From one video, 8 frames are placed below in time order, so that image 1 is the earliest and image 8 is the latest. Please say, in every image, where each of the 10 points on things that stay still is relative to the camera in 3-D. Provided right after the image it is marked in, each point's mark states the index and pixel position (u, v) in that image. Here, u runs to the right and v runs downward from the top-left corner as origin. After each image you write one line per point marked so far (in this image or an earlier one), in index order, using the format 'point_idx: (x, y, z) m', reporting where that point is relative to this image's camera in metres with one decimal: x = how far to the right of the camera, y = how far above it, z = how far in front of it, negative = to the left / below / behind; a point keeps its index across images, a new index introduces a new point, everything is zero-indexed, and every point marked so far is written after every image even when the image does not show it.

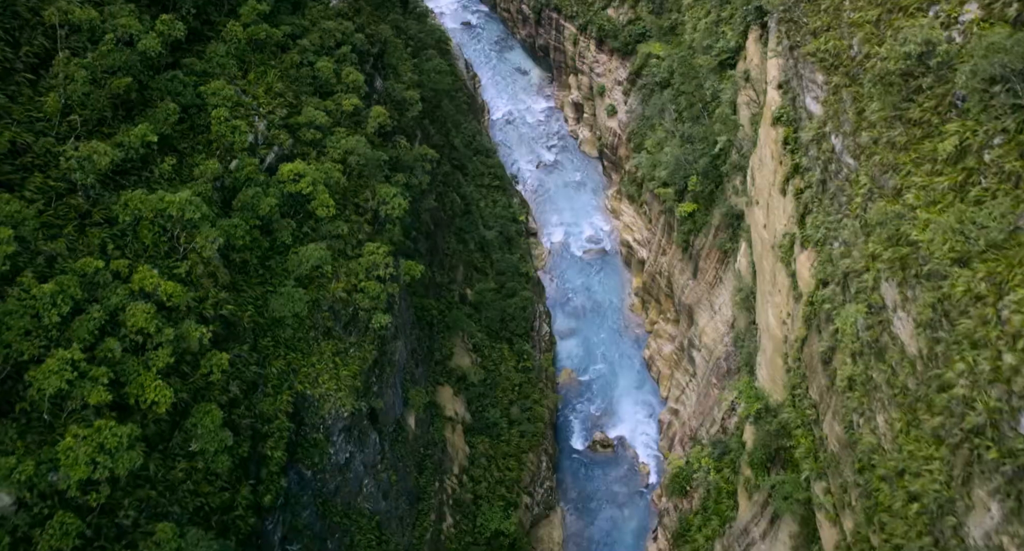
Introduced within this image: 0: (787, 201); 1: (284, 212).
0: (+6.1, +1.7, +17.7) m
1: (-4.2, +1.1, +14.6) m
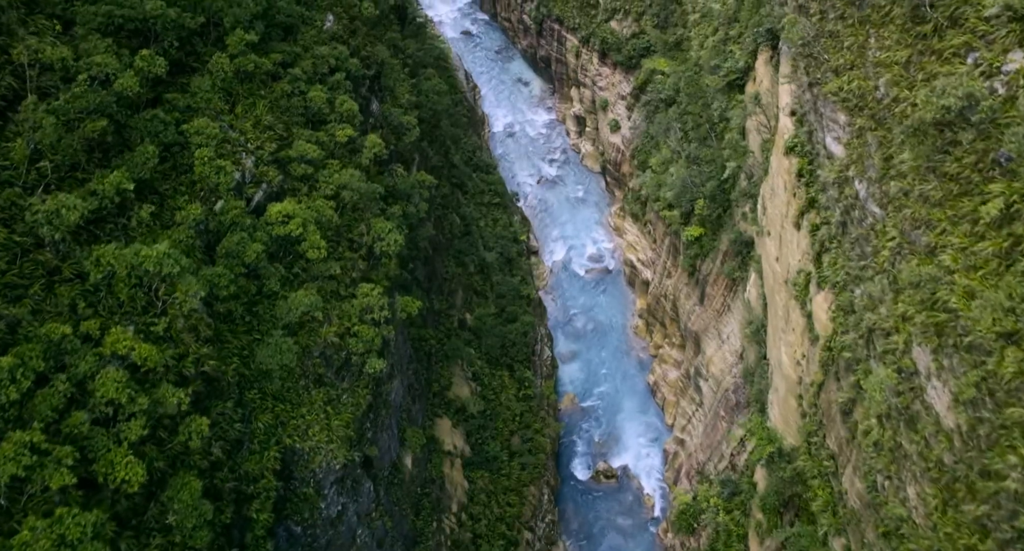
0: (+6.1, +0.8, +16.9) m
1: (-4.1, +0.3, +13.8) m
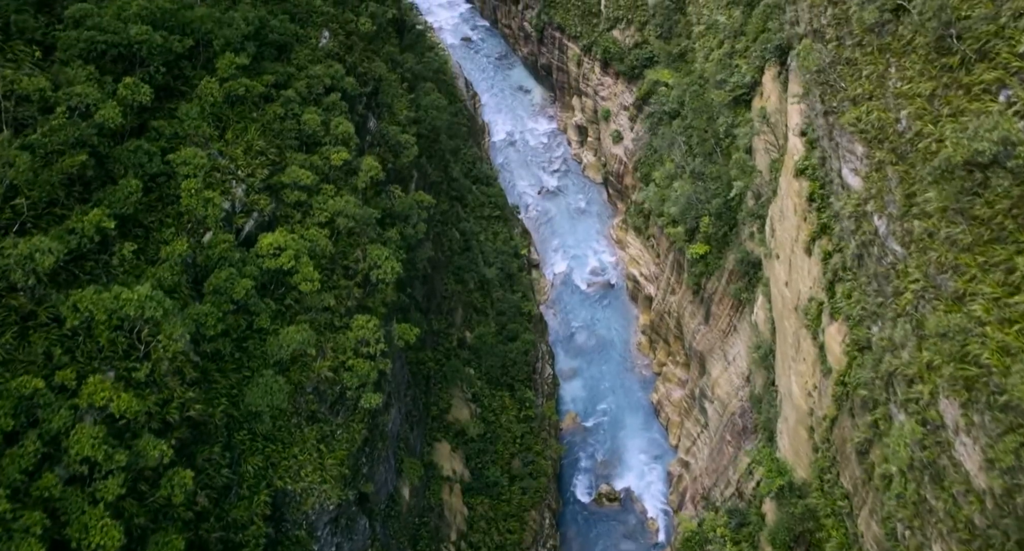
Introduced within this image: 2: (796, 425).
0: (+6.1, +0.3, +16.3) m
1: (-4.1, -0.2, +13.2) m
2: (+6.0, -3.1, +16.8) m
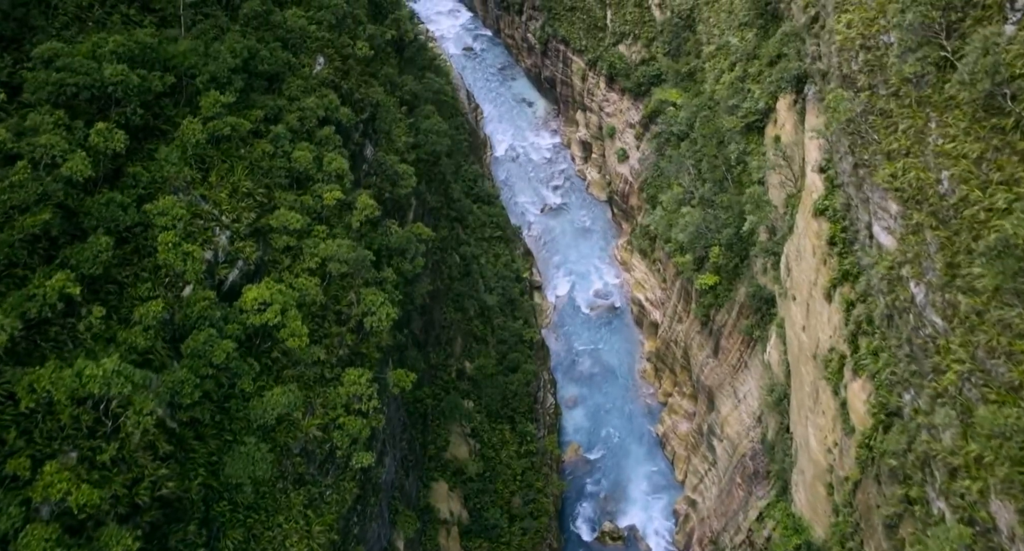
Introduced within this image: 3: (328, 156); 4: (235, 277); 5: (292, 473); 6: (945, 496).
0: (+6.2, -0.7, +15.4) m
1: (-4.1, -1.1, +12.3) m
2: (+6.0, -4.1, +15.9) m
3: (-3.5, +2.3, +15.2) m
4: (-4.3, 0.0, +12.5) m
5: (-3.4, -3.1, +12.3) m
6: (+5.1, -2.6, +9.4) m
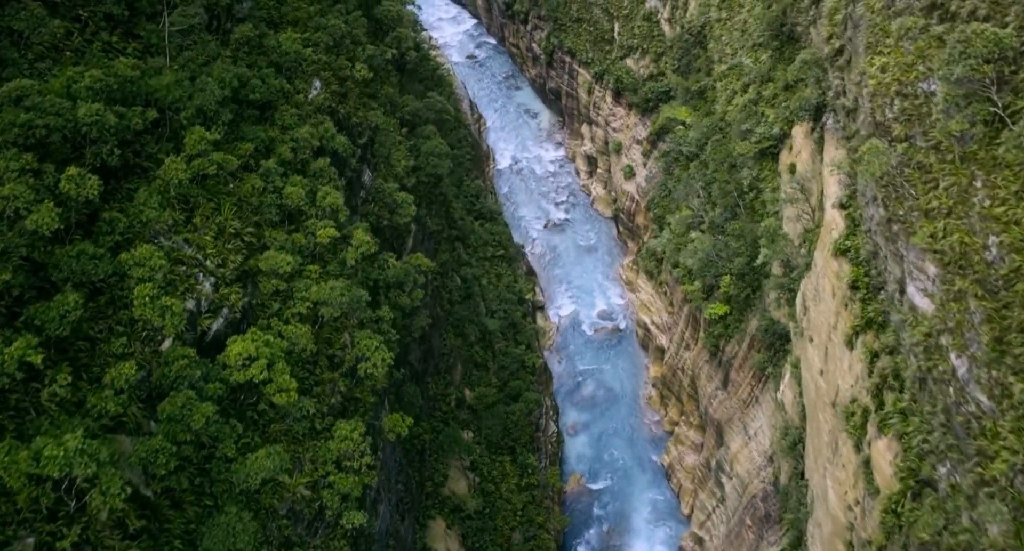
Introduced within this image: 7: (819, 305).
0: (+6.2, -1.5, +14.5) m
1: (-4.0, -1.8, +11.5) m
2: (+6.0, -4.9, +15.0) m
3: (-3.4, +1.5, +14.3) m
4: (-4.3, -0.8, +11.7) m
5: (-3.4, -3.8, +11.4) m
6: (+5.1, -3.4, +8.6) m
7: (+6.3, -0.6, +16.4) m
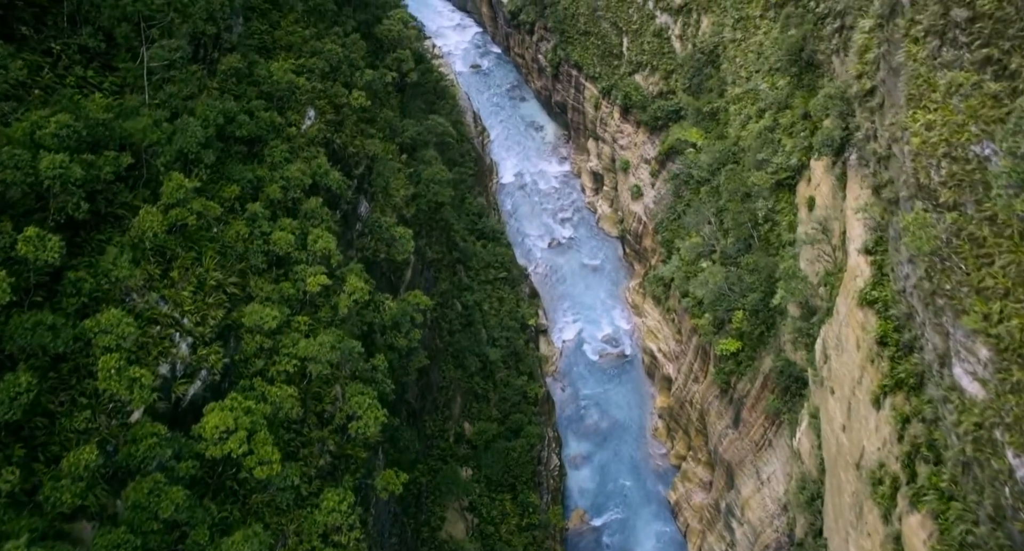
0: (+6.3, -2.4, +13.6) m
1: (-4.0, -2.6, +10.5) m
2: (+6.0, -5.9, +14.0) m
3: (-3.3, +0.7, +13.4) m
4: (-4.2, -1.6, +10.7) m
5: (-3.4, -4.6, +10.5) m
6: (+5.1, -4.4, +7.6) m
7: (+6.4, -1.5, +15.4) m
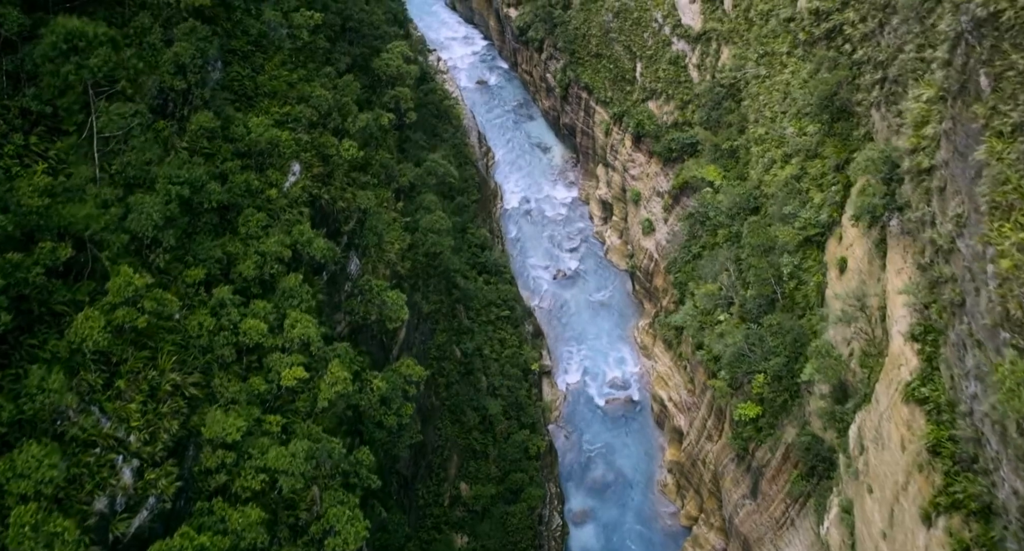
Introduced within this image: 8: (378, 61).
0: (+6.3, -4.0, +11.9) m
1: (-4.0, -3.9, +8.9) m
2: (+5.9, -7.4, +12.4) m
3: (-3.3, -0.6, +11.8) m
4: (-4.2, -2.9, +9.1) m
5: (-3.4, -5.9, +8.9) m
6: (+5.1, -5.8, +6.0) m
7: (+6.4, -3.1, +13.8) m
8: (-3.2, +5.1, +19.0) m
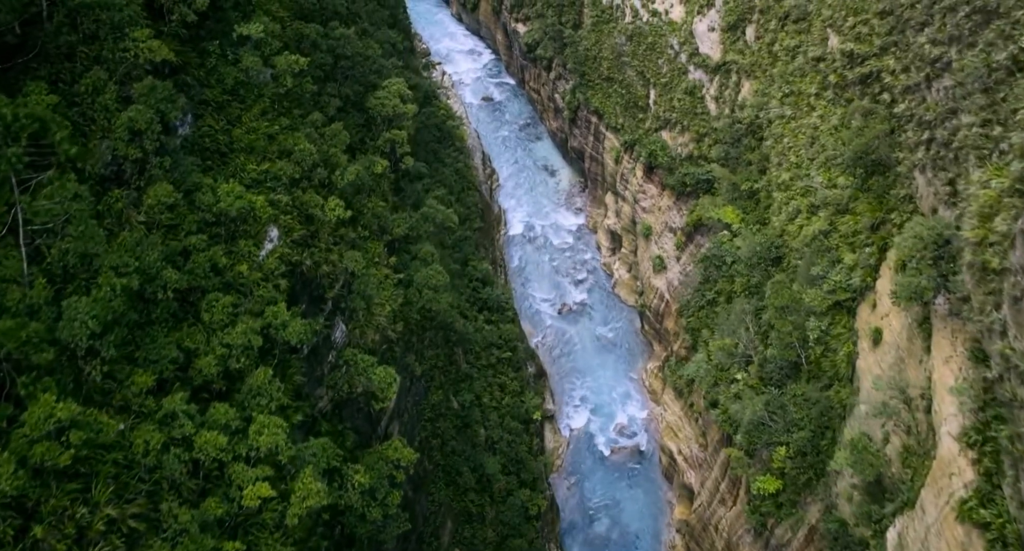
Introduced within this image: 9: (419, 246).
0: (+6.2, -5.4, +10.3) m
1: (-4.1, -5.2, +7.3) m
2: (+5.8, -8.8, +10.7) m
3: (-3.3, -1.9, +10.2) m
4: (-4.3, -4.1, +7.6) m
5: (-3.5, -7.2, +7.3) m
6: (+4.9, -7.2, +4.3) m
7: (+6.4, -4.5, +12.2) m
8: (-3.1, +3.8, +17.5) m
9: (-2.1, +0.7, +18.5) m
